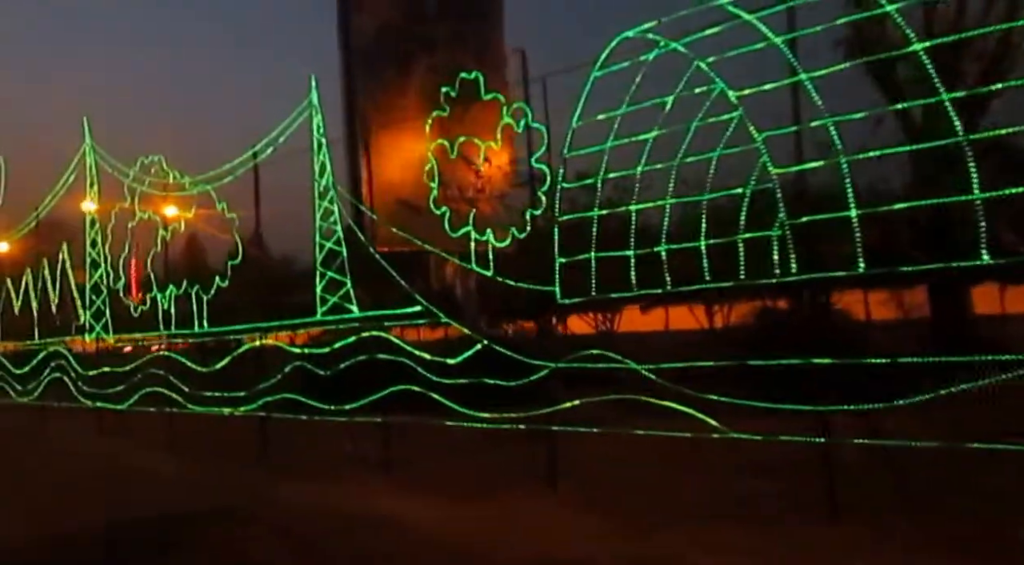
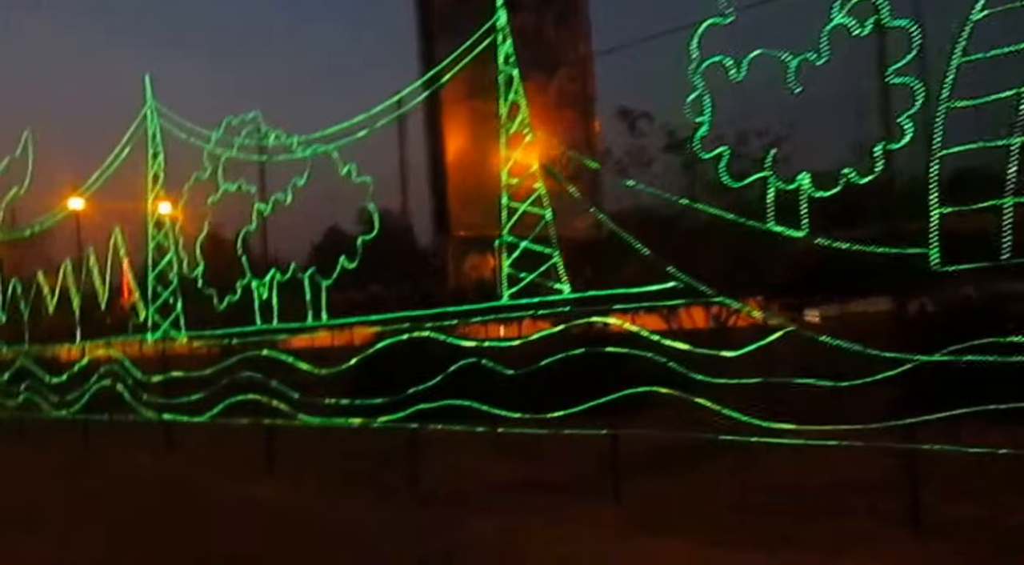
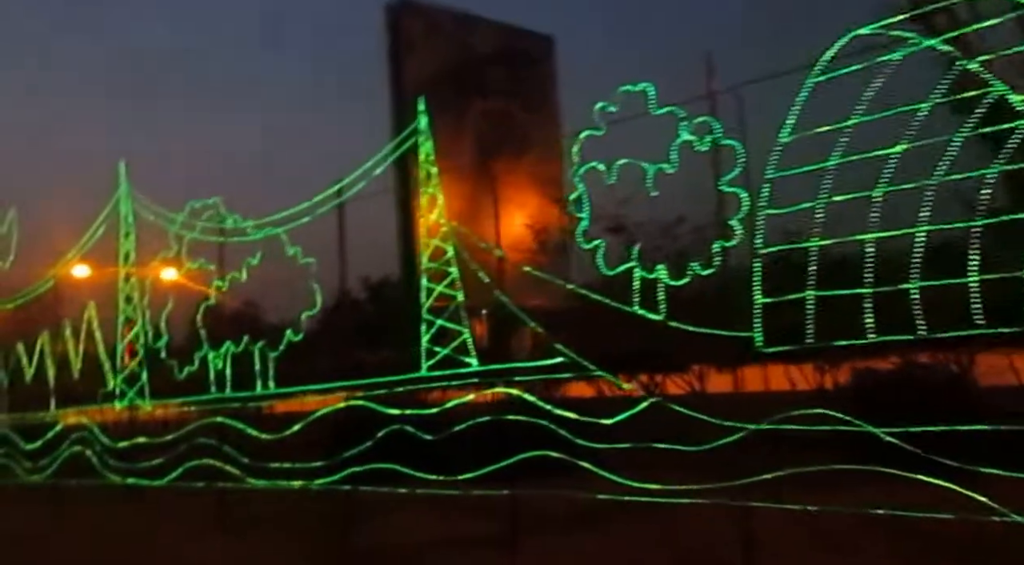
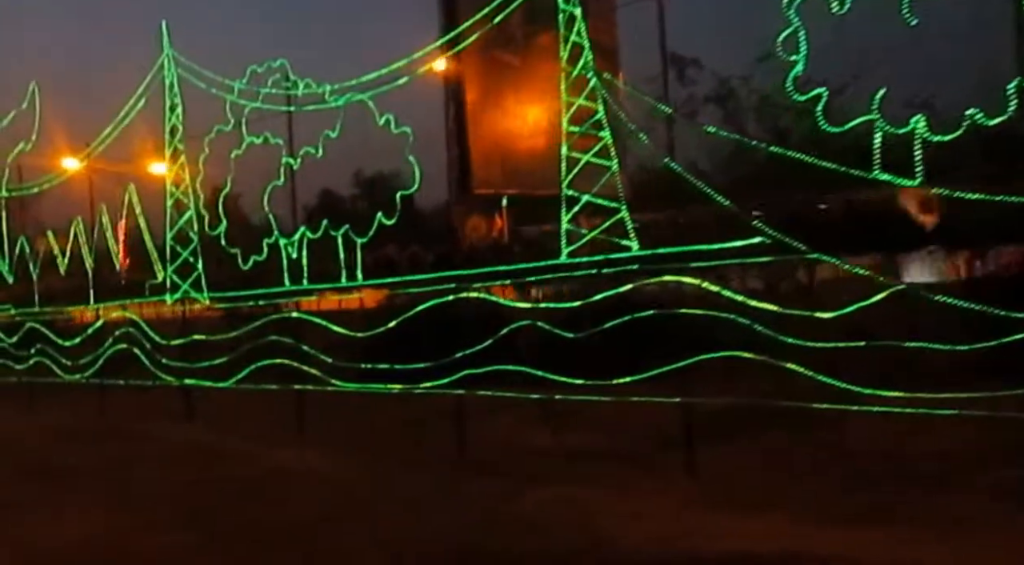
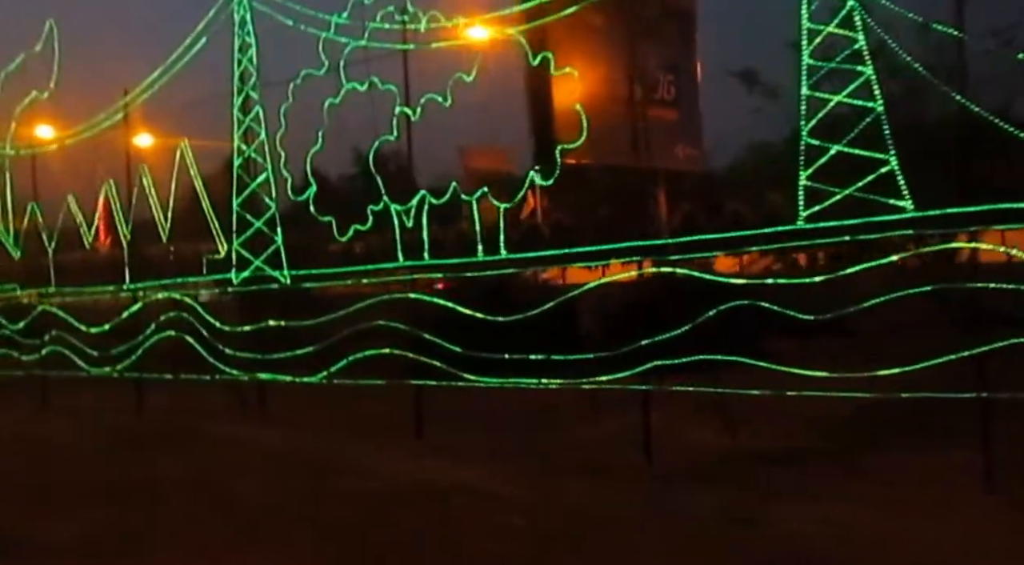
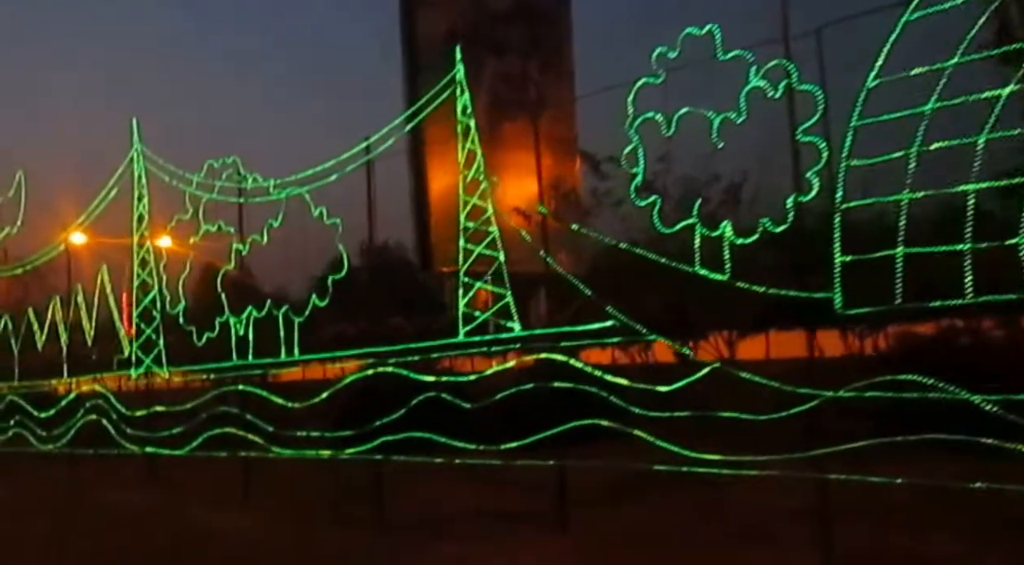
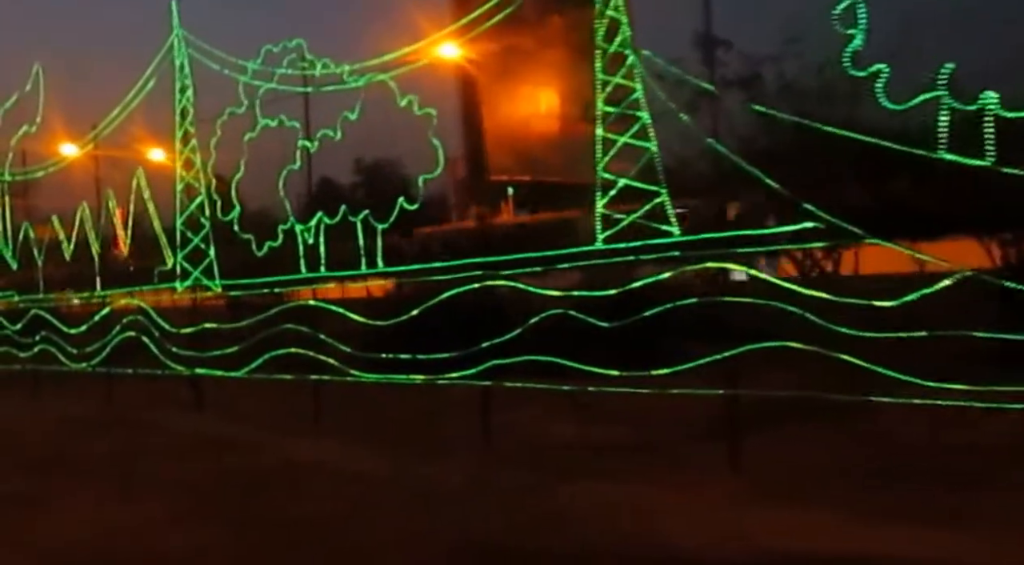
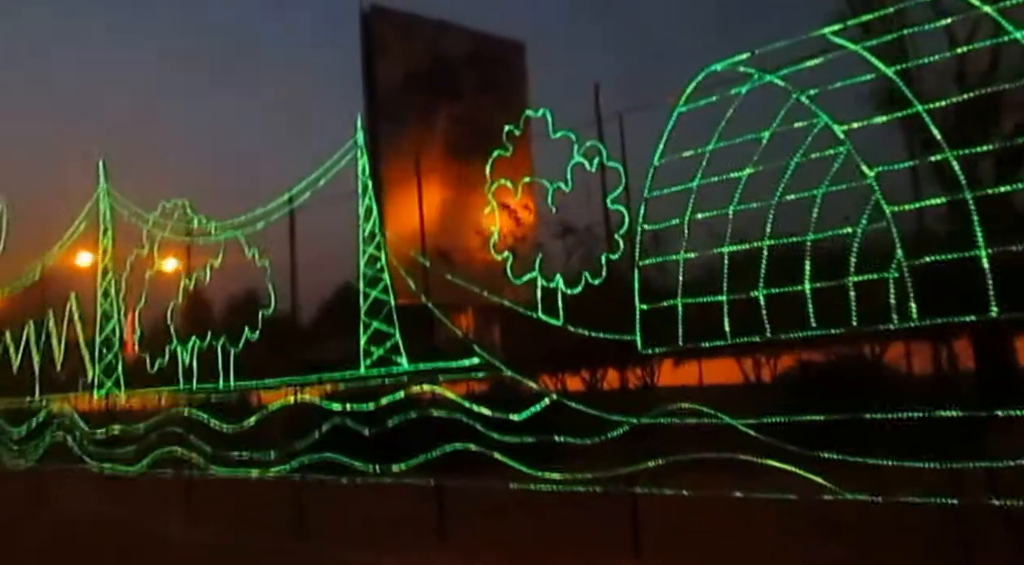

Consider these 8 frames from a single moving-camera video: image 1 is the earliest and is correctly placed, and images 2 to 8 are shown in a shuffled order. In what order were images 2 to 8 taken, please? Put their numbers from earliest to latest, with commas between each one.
8, 3, 6, 2, 4, 7, 5
